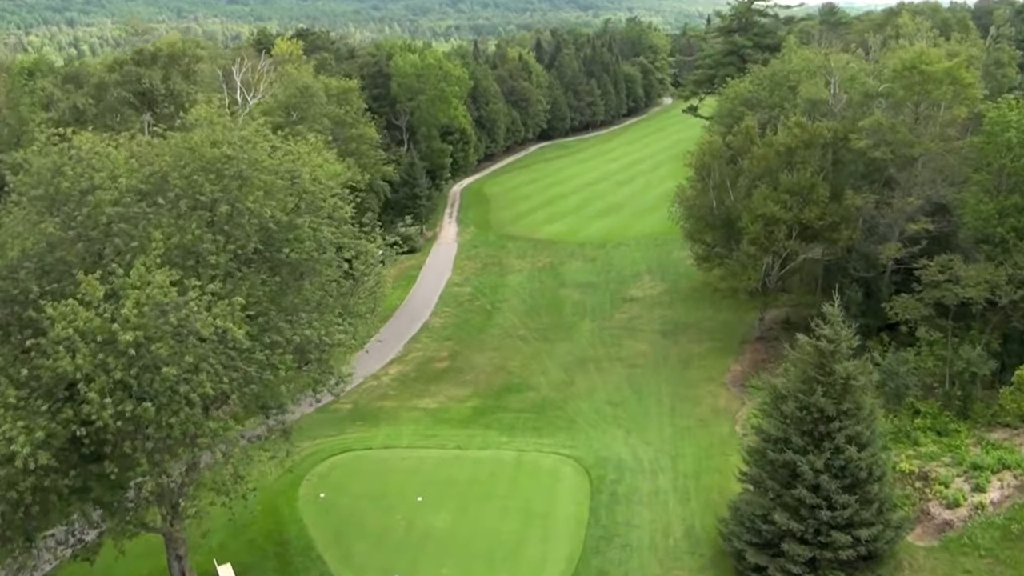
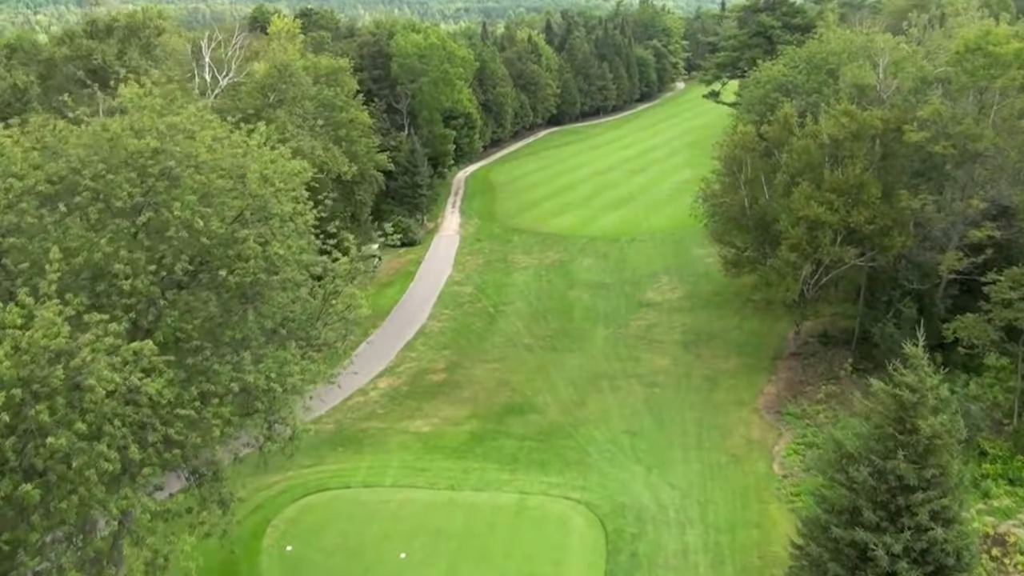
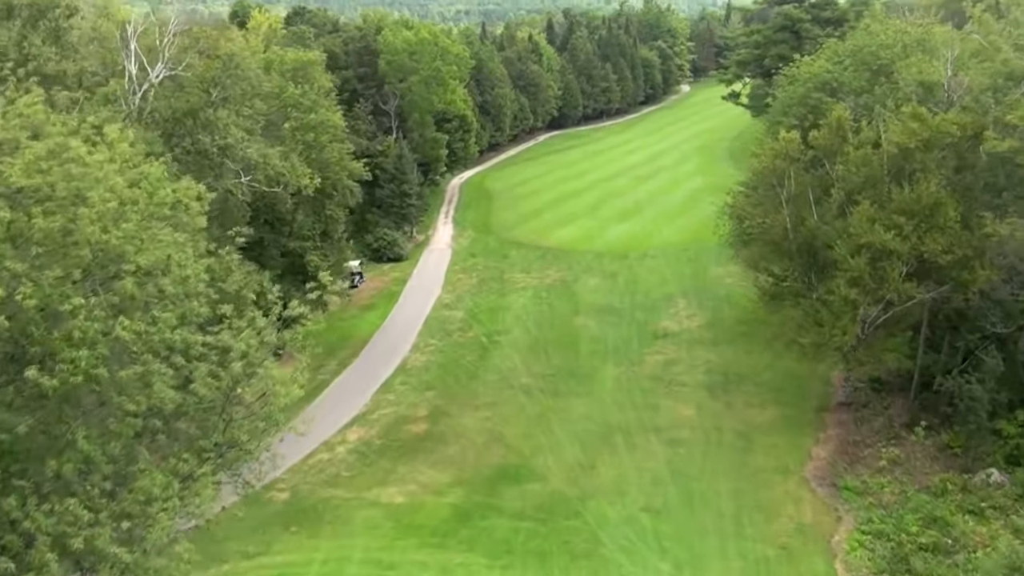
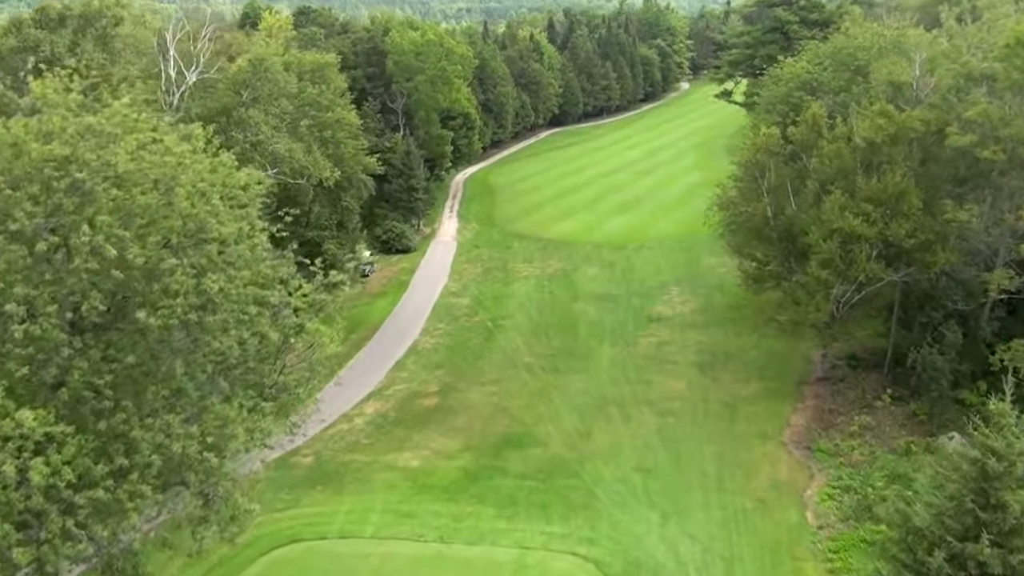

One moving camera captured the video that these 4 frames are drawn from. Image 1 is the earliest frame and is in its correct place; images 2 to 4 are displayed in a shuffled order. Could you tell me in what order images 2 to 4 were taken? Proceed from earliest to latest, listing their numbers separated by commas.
2, 4, 3
